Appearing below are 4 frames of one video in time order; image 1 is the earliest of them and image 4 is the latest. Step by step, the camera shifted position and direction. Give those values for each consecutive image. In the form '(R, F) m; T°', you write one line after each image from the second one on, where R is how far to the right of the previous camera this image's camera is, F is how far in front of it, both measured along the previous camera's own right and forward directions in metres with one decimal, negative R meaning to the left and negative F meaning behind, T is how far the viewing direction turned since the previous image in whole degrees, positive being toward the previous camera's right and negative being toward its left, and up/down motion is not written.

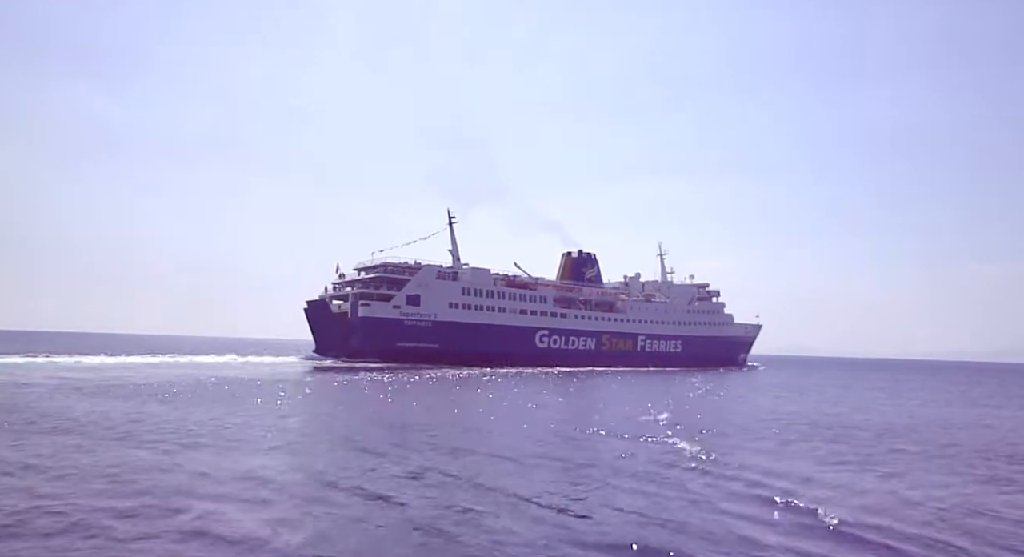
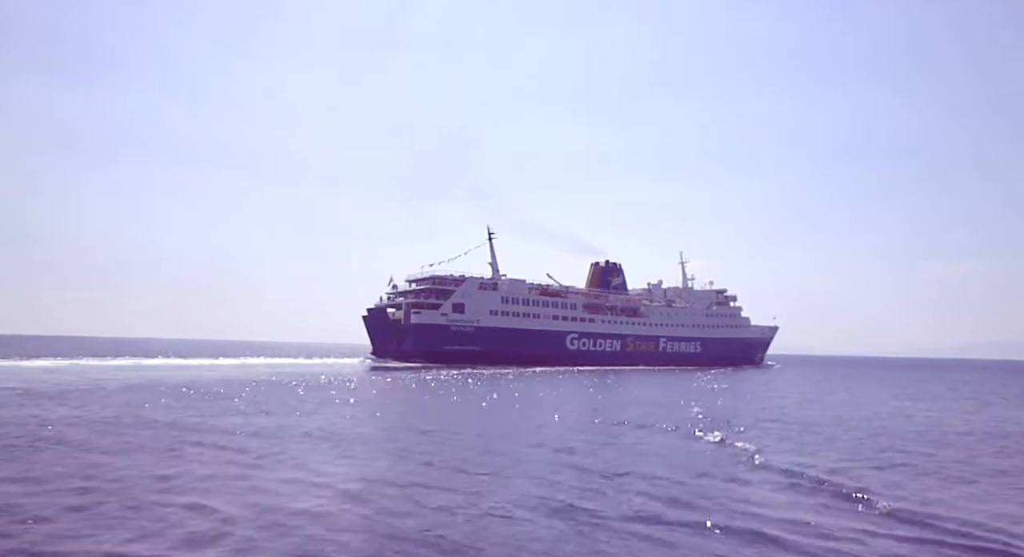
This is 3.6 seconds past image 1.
(-0.2, -1.4) m; -2°
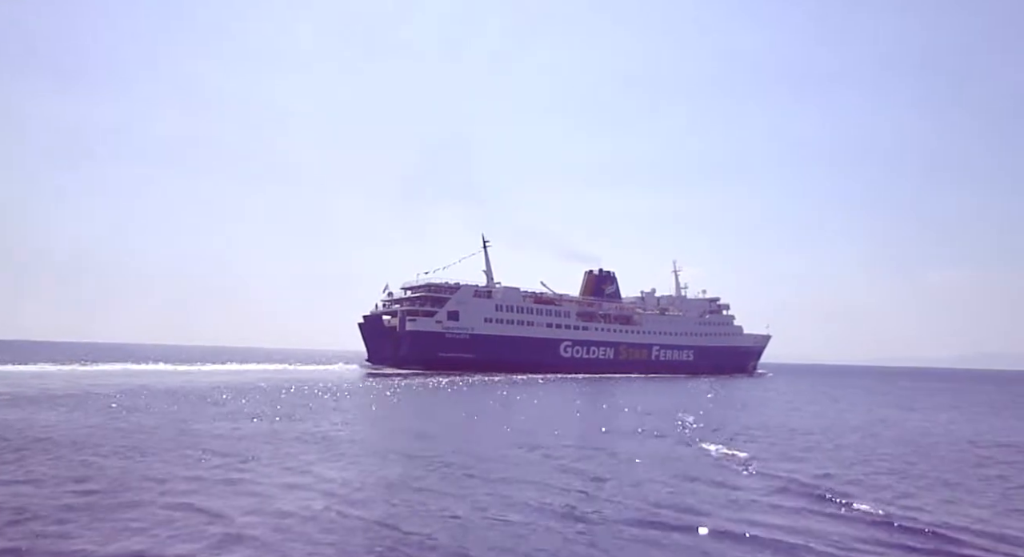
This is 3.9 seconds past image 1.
(+0.1, -0.2) m; 0°
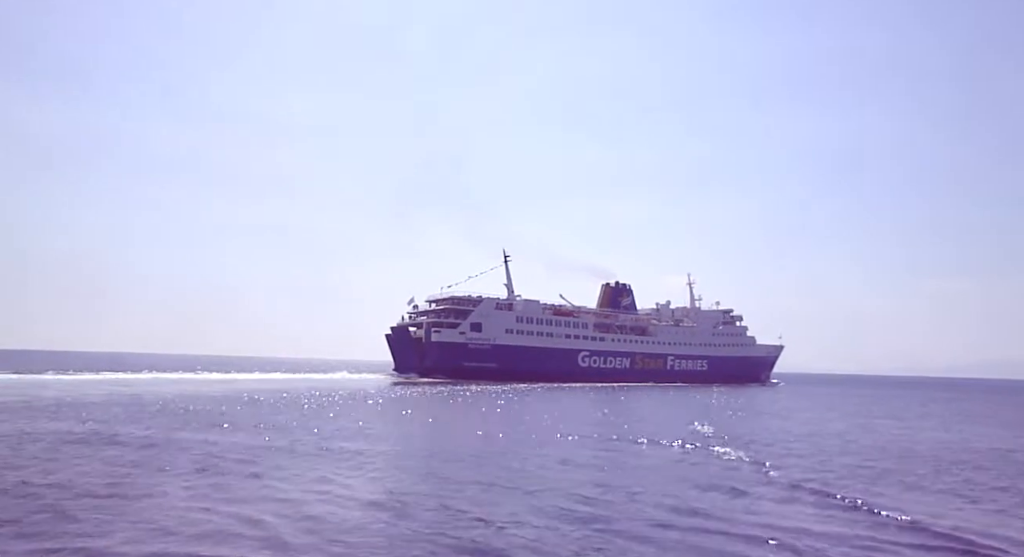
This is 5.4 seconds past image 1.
(-0.1, -0.6) m; -1°
